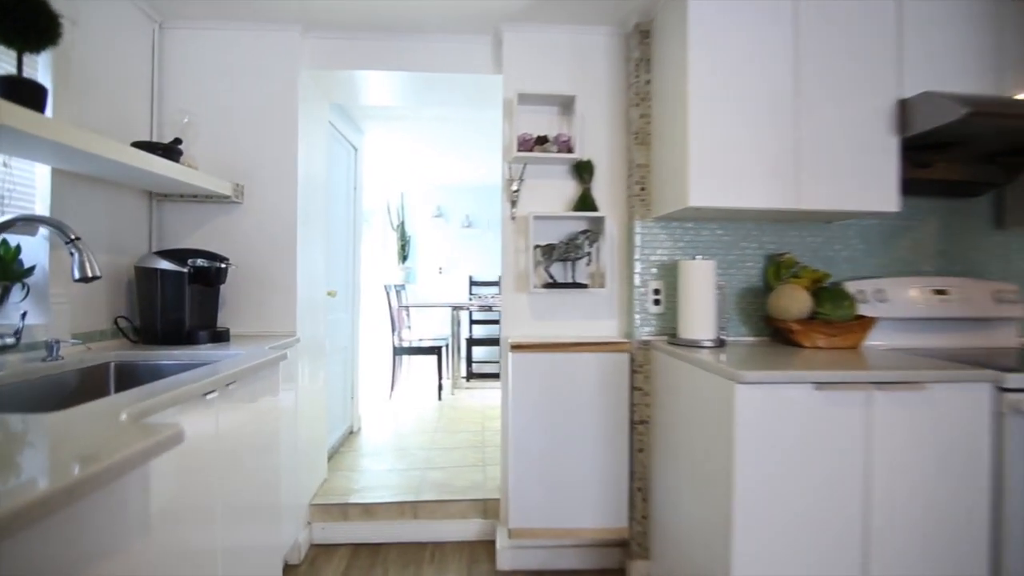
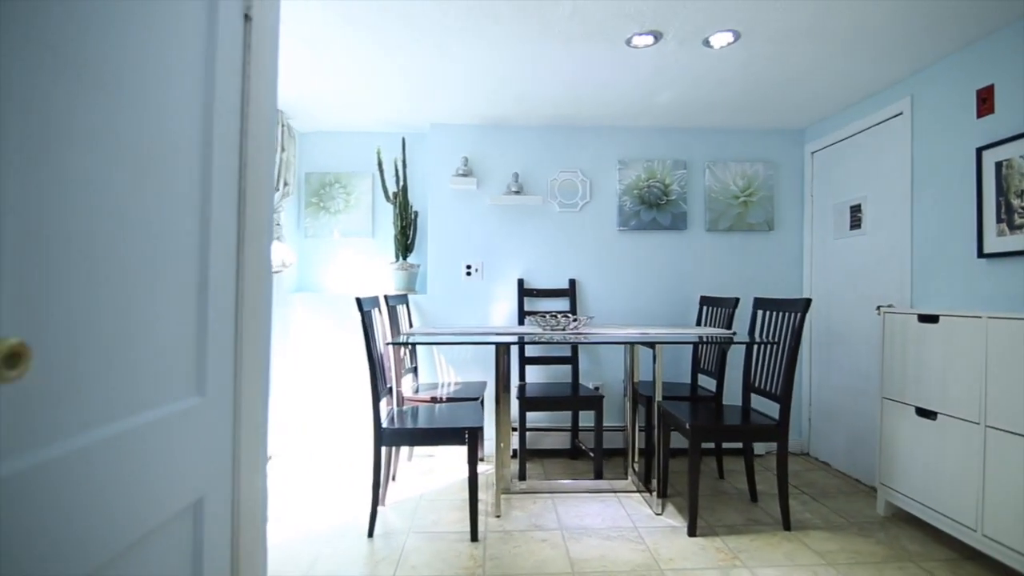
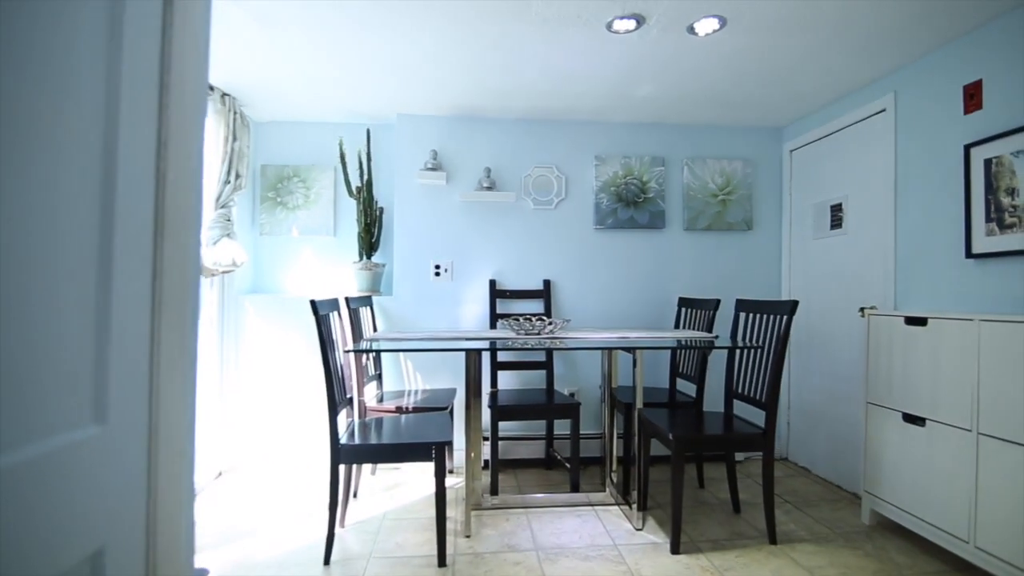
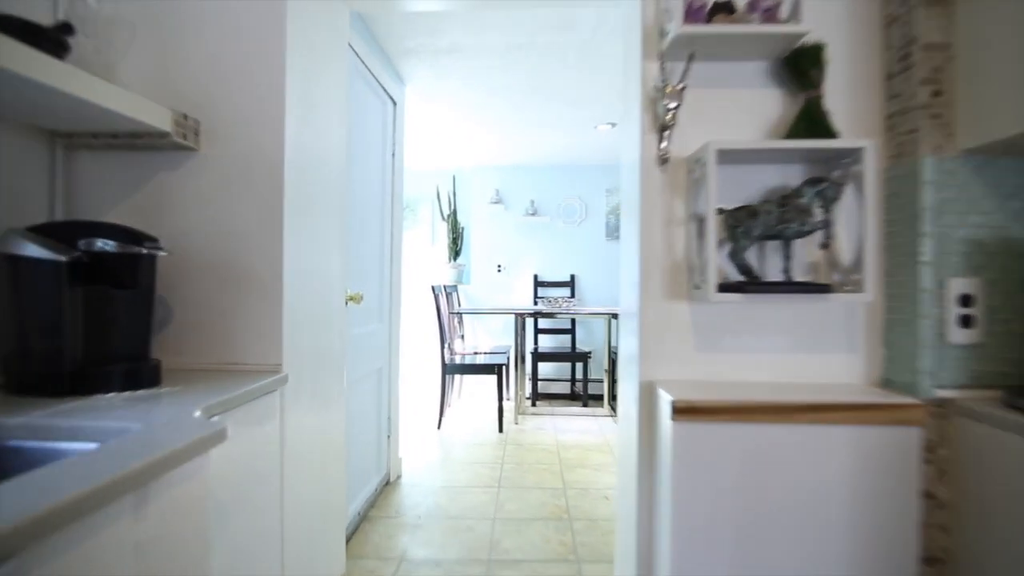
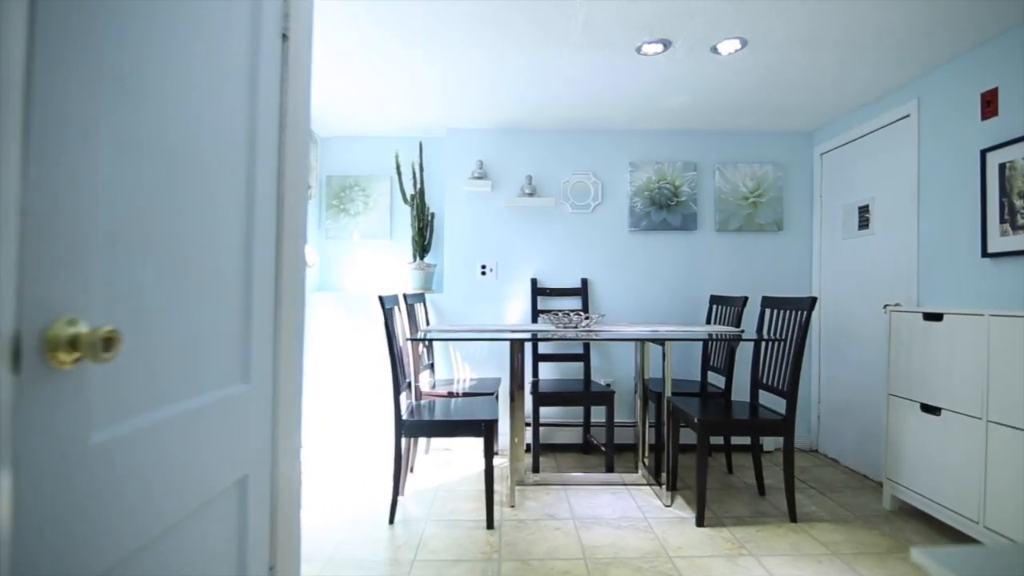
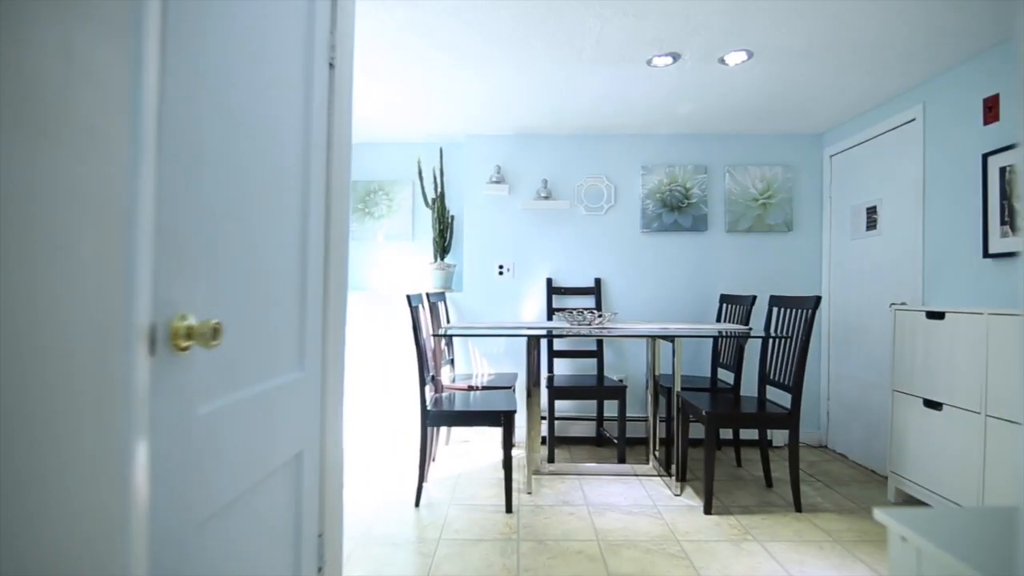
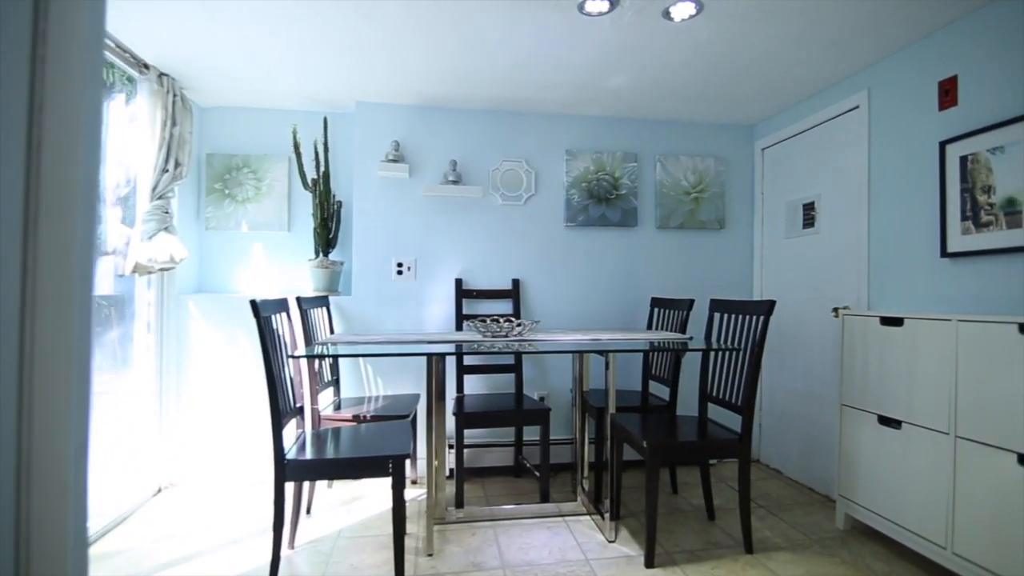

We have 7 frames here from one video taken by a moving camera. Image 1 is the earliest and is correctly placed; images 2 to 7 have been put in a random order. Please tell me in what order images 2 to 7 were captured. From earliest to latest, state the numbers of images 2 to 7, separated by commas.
4, 6, 5, 2, 3, 7
